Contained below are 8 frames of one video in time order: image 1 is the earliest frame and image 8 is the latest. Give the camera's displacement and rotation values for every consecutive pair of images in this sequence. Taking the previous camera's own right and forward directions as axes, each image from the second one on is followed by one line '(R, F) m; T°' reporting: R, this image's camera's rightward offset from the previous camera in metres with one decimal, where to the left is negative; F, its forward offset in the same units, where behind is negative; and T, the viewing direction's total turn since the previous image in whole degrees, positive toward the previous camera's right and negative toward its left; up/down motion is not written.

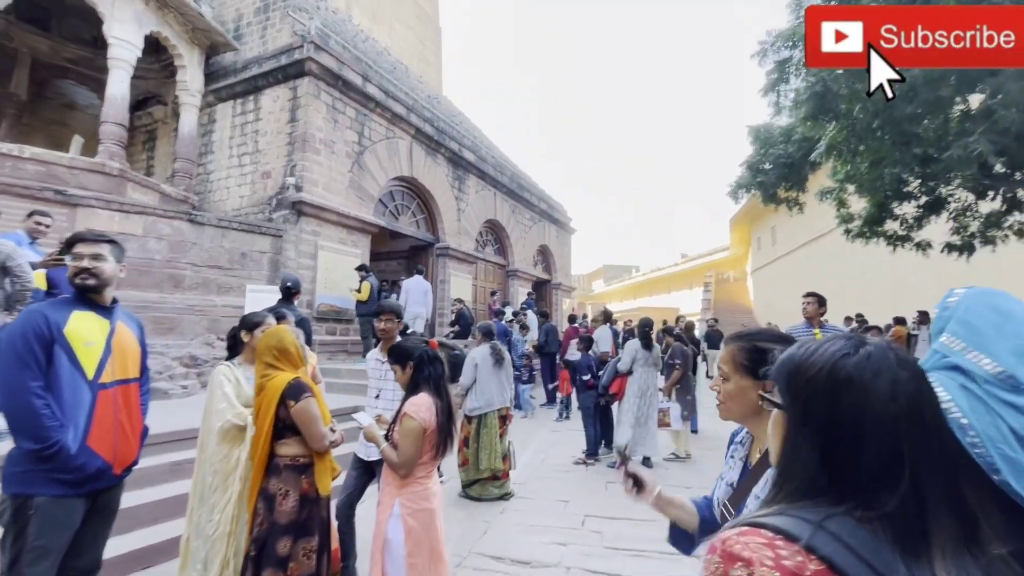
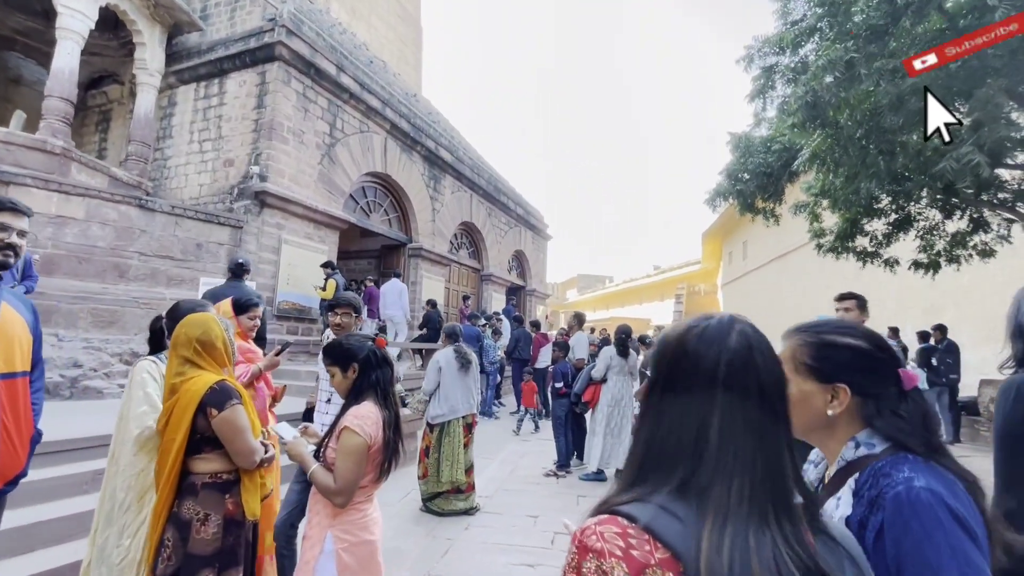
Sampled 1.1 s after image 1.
(0.0, +0.3) m; +3°
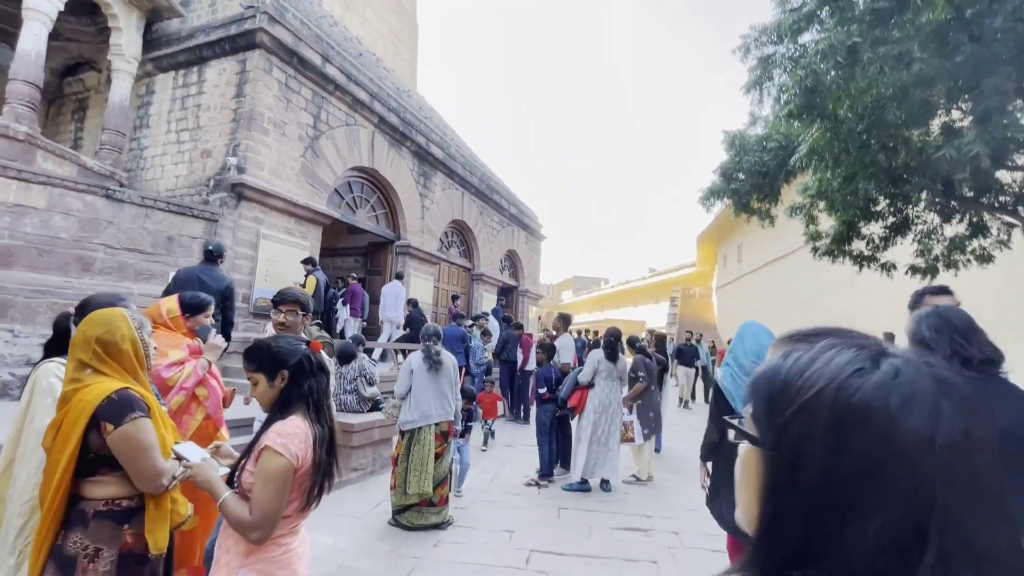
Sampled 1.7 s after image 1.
(+0.1, +0.3) m; 0°
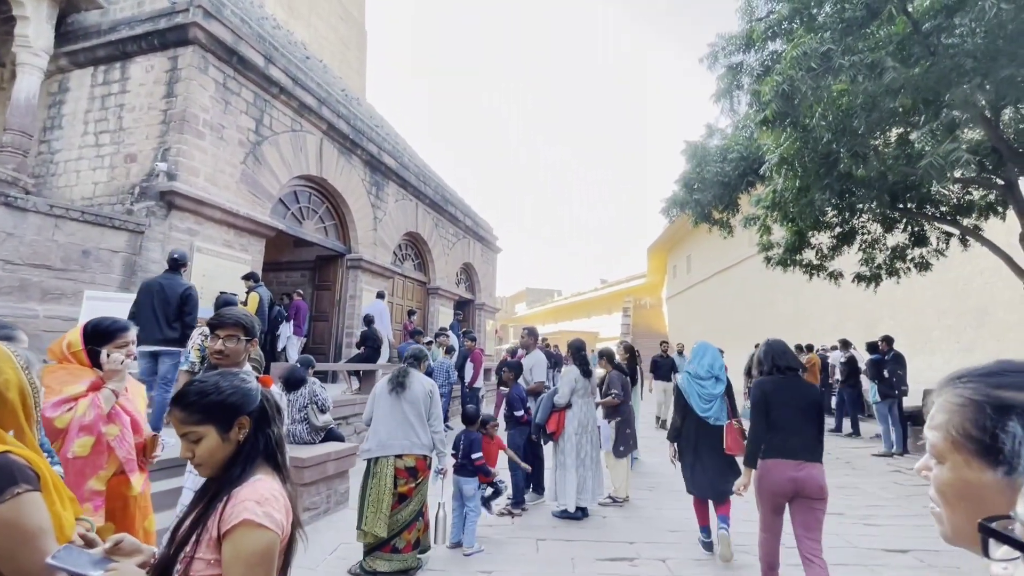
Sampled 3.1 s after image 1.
(-0.1, +0.4) m; +5°
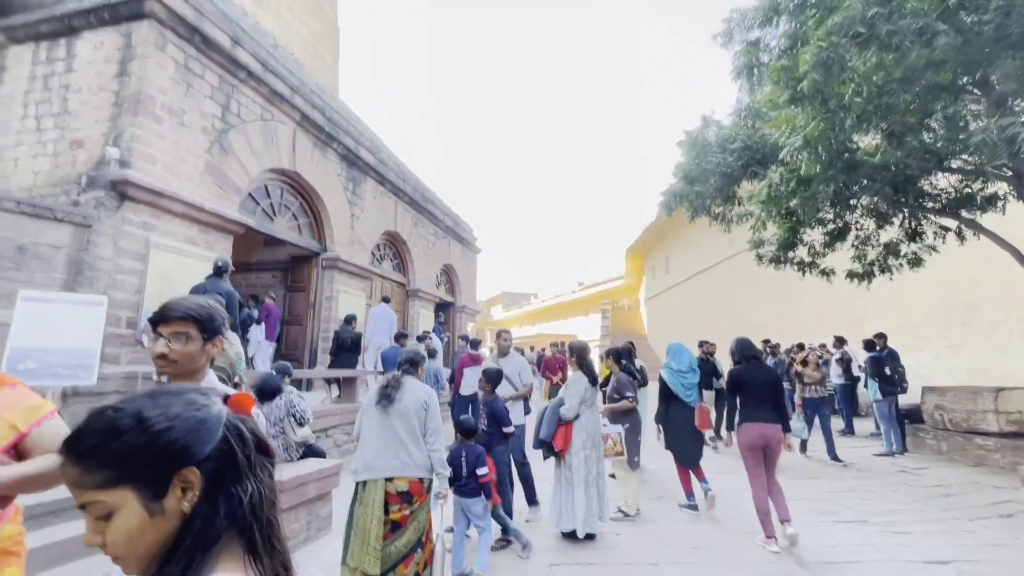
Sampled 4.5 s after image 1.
(-0.2, +0.5) m; +3°
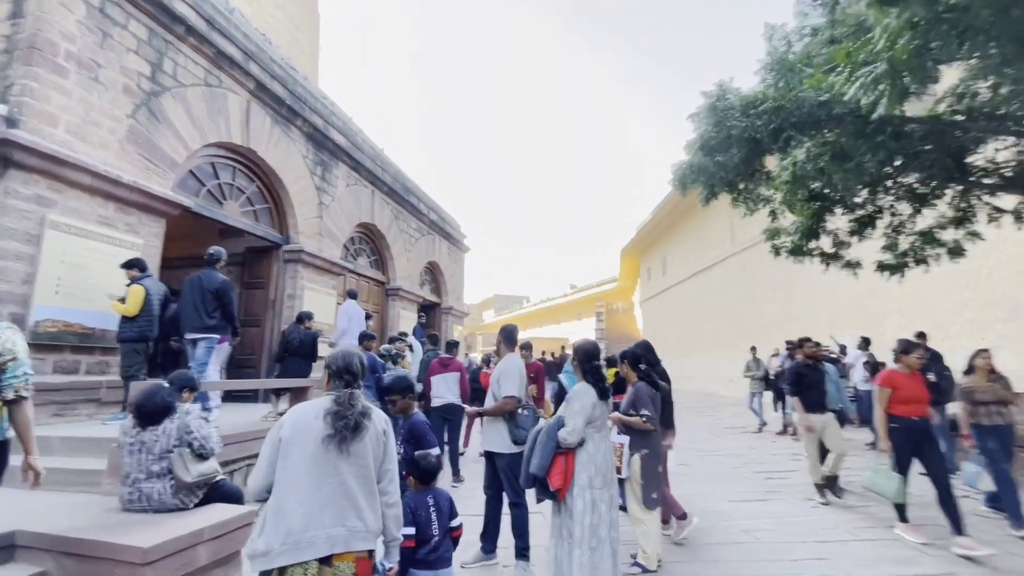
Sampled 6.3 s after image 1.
(+0.1, +1.1) m; +1°
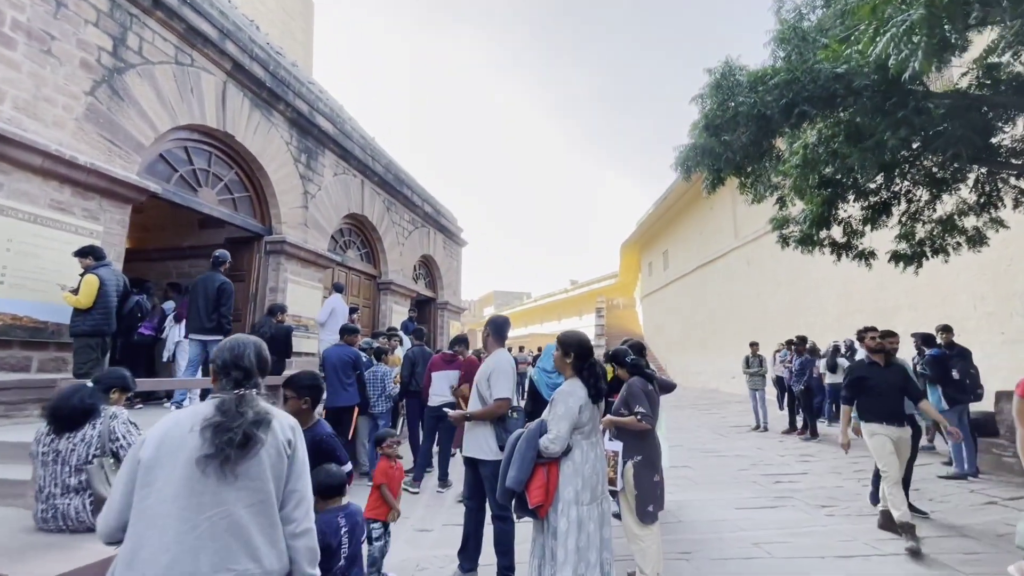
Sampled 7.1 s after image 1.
(+0.1, +0.4) m; 0°
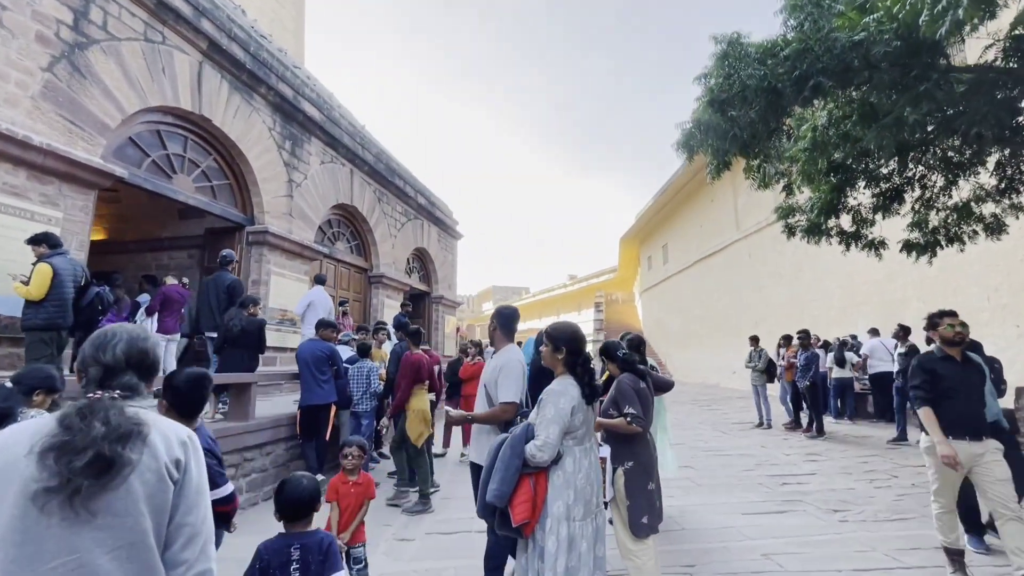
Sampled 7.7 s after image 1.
(+0.1, +0.4) m; 0°
